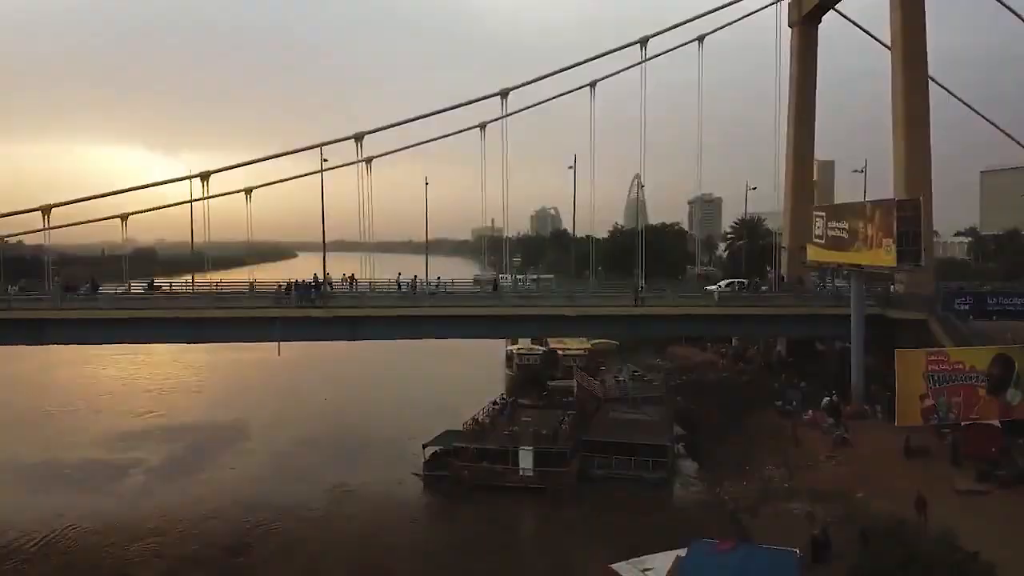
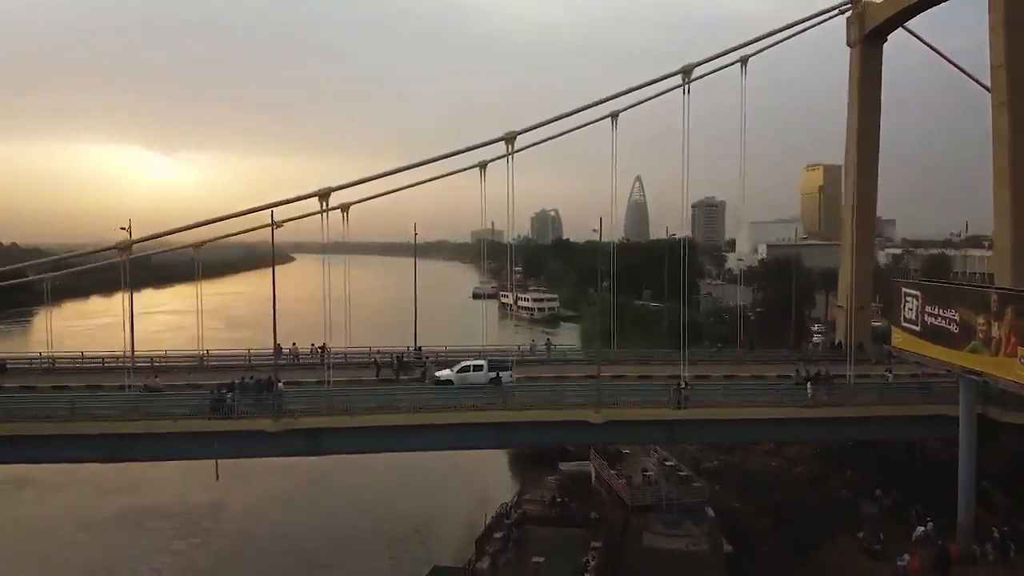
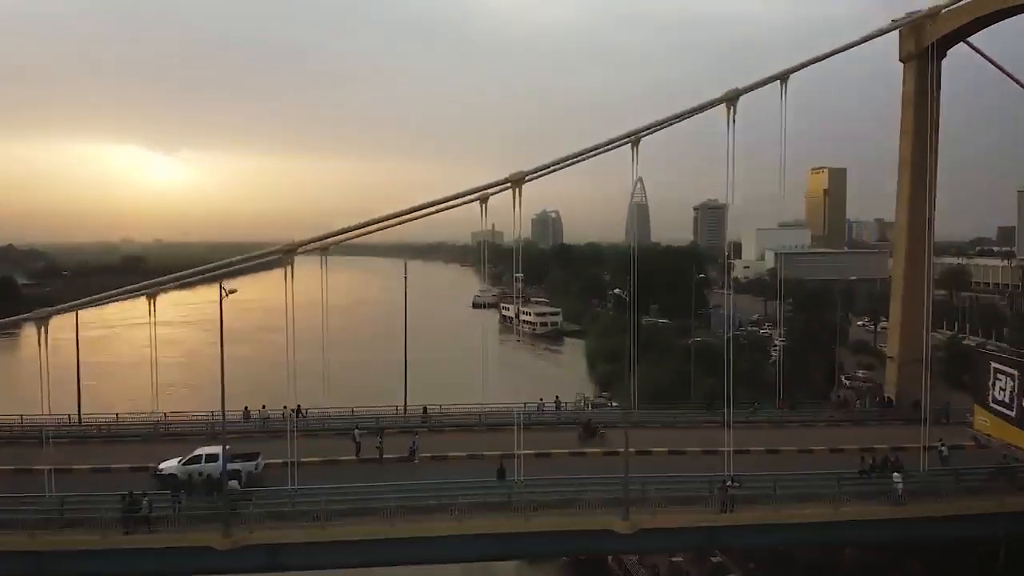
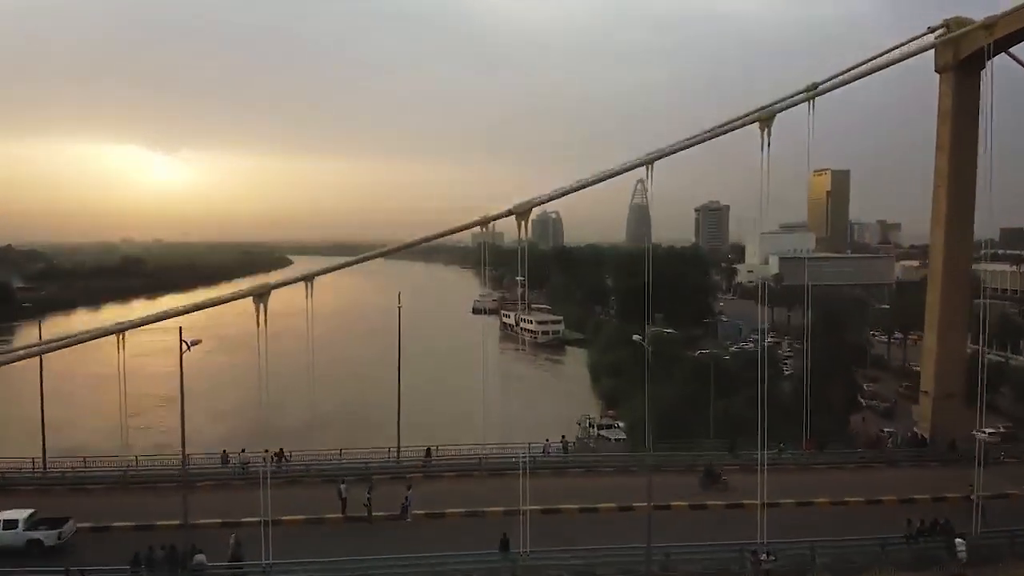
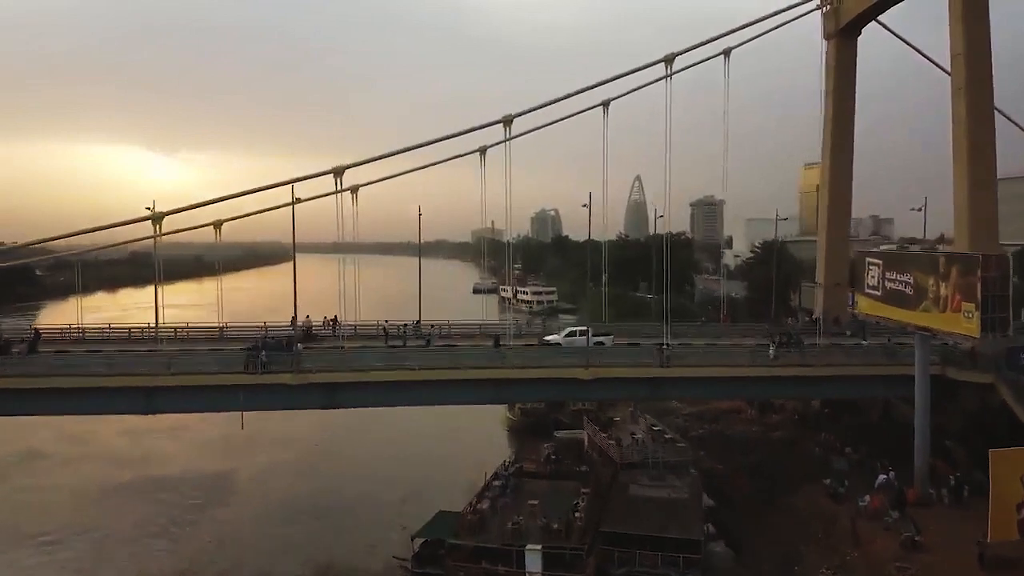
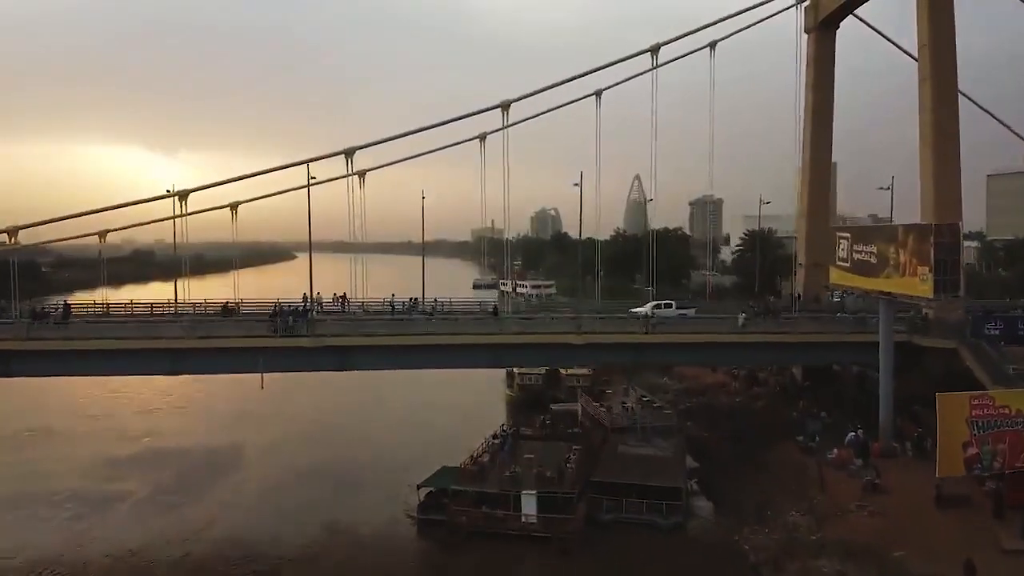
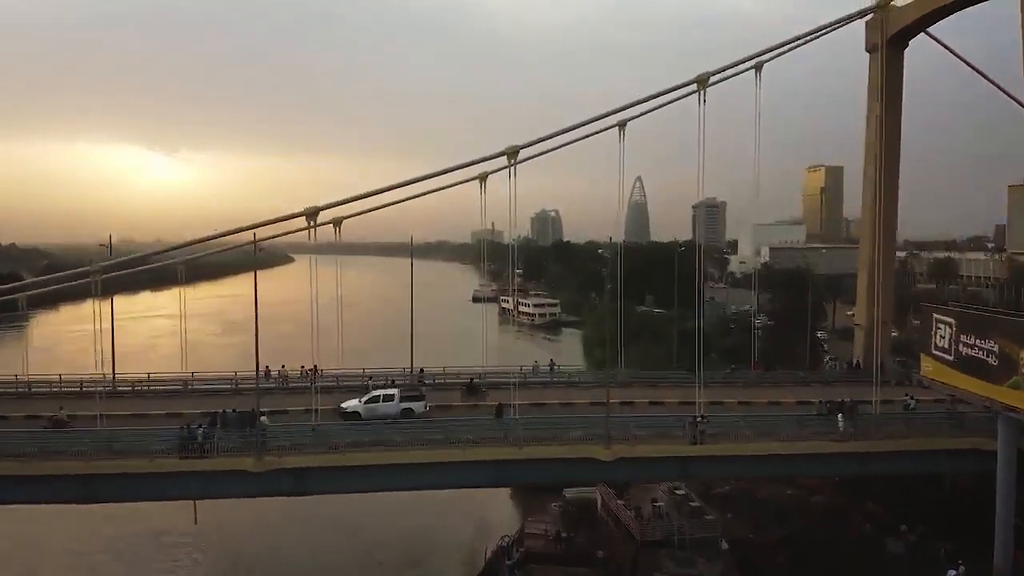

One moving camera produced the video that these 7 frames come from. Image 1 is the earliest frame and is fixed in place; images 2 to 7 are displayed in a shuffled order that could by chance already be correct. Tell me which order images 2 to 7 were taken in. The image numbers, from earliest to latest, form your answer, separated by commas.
6, 5, 2, 7, 3, 4
